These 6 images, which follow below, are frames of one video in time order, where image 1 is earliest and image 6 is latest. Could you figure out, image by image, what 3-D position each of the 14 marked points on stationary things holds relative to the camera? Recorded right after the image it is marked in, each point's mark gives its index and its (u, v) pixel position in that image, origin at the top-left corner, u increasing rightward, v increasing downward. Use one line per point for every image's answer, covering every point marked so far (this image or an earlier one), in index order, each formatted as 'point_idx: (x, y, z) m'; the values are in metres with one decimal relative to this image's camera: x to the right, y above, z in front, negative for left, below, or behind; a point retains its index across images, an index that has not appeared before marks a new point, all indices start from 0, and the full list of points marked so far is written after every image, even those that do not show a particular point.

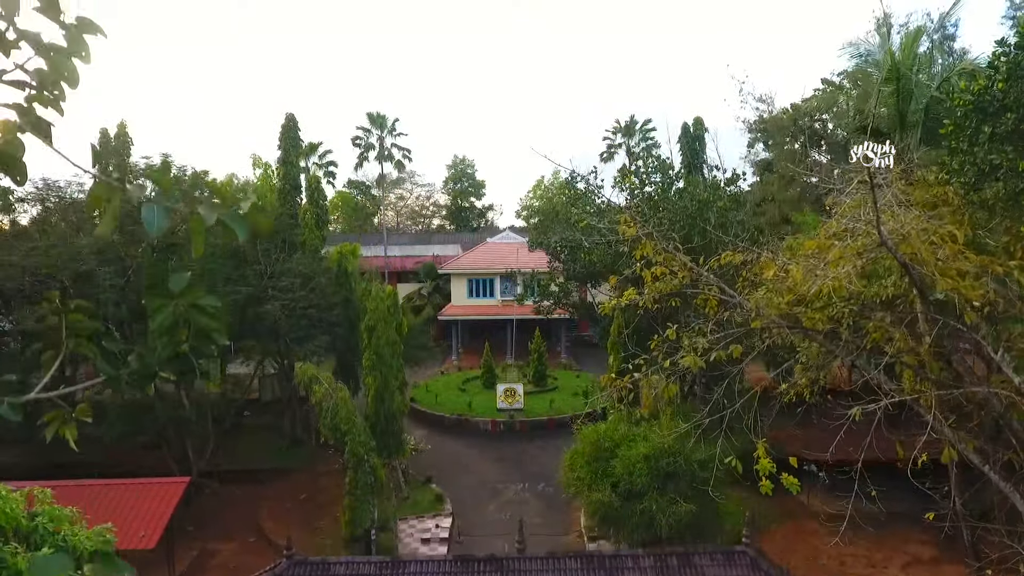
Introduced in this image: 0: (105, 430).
0: (-8.3, -2.9, +13.0) m
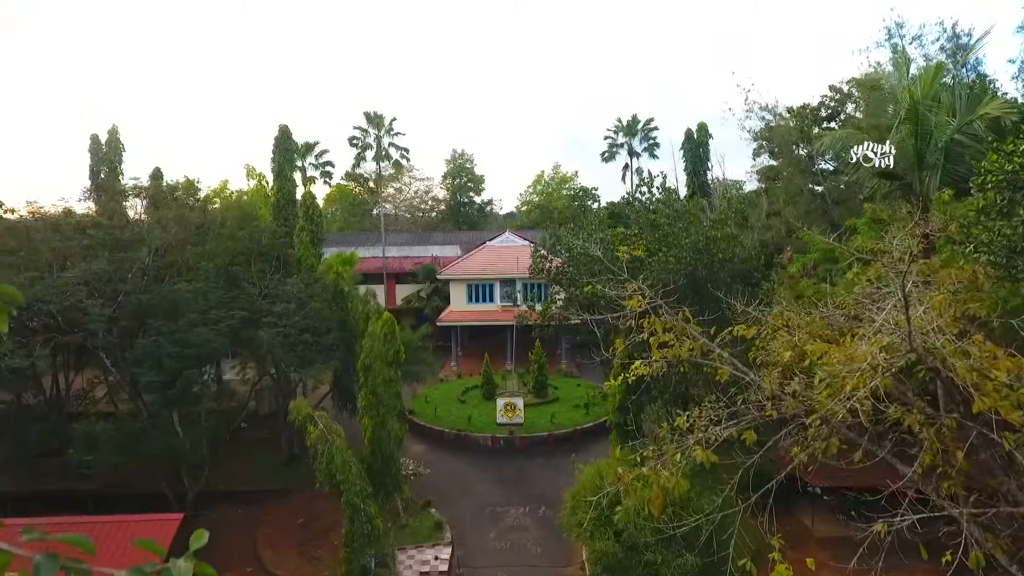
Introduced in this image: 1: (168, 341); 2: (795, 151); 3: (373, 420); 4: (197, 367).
0: (-8.3, -3.5, +12.8) m
1: (-6.7, -1.0, +12.5) m
2: (+7.5, +3.6, +16.8) m
3: (-2.3, -2.2, +10.4) m
4: (-6.4, -1.6, +12.9) m
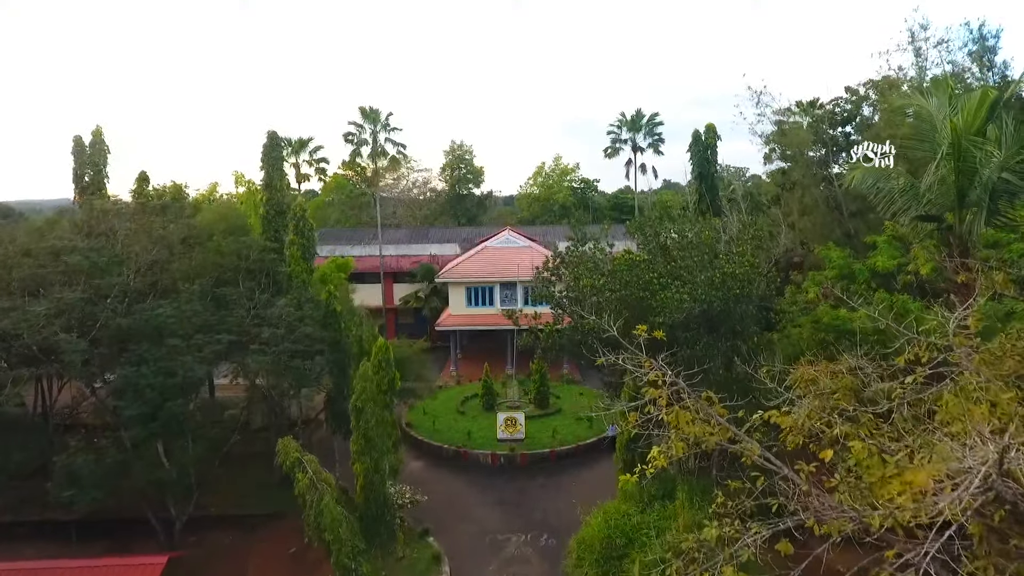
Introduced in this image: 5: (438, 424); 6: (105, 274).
0: (-8.2, -4.0, +12.2) m
1: (-6.7, -1.5, +11.9) m
2: (+7.5, +3.2, +16.0) m
3: (-2.2, -2.7, +9.8) m
4: (-6.3, -2.1, +12.2) m
5: (-2.3, -4.2, +19.6) m
6: (-7.9, +0.3, +12.3) m
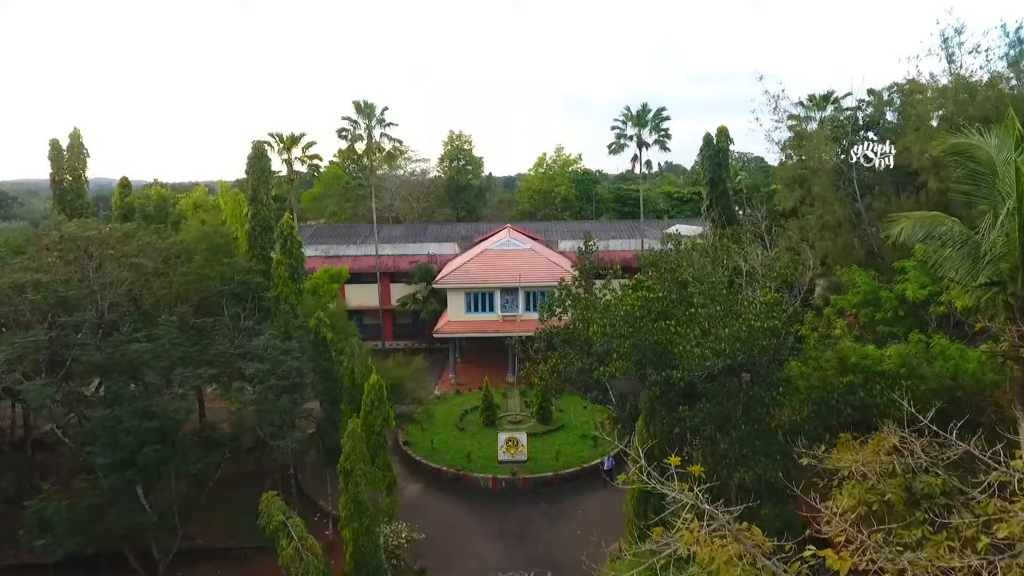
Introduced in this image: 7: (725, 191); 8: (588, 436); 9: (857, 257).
0: (-8.2, -4.6, +11.4) m
1: (-6.6, -2.2, +11.0) m
2: (+7.5, +2.8, +15.0) m
3: (-2.2, -3.4, +9.0) m
4: (-6.3, -2.7, +11.4) m
5: (-2.2, -4.5, +18.8) m
6: (-7.8, -0.4, +11.4) m
7: (+6.4, +2.9, +19.1) m
8: (+2.2, -4.3, +18.7) m
9: (+7.7, +0.7, +14.2) m
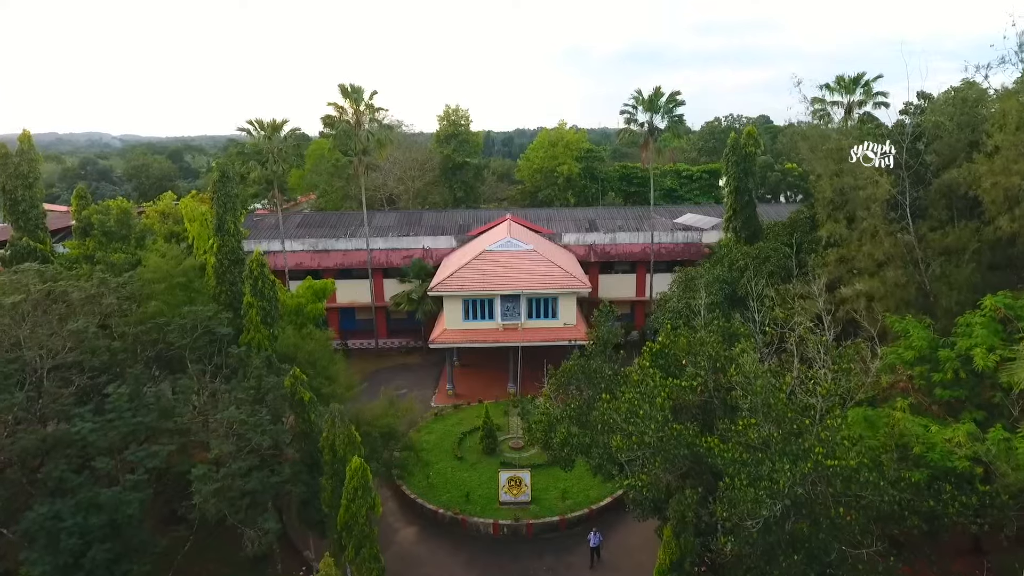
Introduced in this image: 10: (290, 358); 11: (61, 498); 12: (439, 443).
0: (-8.1, -5.7, +10.0) m
1: (-6.6, -3.3, +9.5) m
2: (+7.6, +1.9, +13.1) m
3: (-2.1, -4.7, +7.5) m
4: (-6.2, -3.8, +9.9) m
5: (-2.2, -5.1, +17.4) m
6: (-7.8, -1.5, +9.8) m
7: (+6.4, +2.4, +17.2) m
8: (+2.3, -4.9, +17.4) m
9: (+7.7, -0.2, +12.5) m
10: (-5.0, -1.6, +14.3) m
11: (-6.8, -3.2, +9.6) m
12: (-2.2, -4.6, +19.1) m
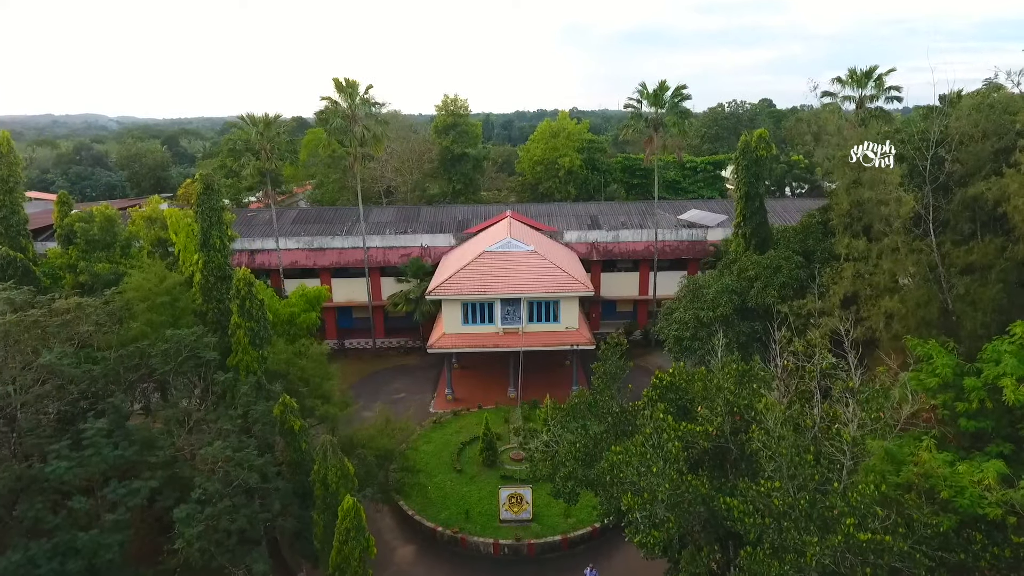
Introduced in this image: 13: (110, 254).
0: (-8.1, -6.1, +9.5) m
1: (-6.5, -3.8, +8.9) m
2: (+7.6, +1.6, +12.4) m
3: (-2.1, -5.2, +7.0) m
4: (-6.2, -4.3, +9.4) m
5: (-2.2, -5.3, +17.0) m
6: (-7.7, -1.9, +9.2) m
7: (+6.4, +2.2, +16.5) m
8: (+2.3, -5.1, +16.9) m
9: (+7.8, -0.6, +11.9) m
10: (-4.9, -1.9, +13.7) m
11: (-6.7, -3.6, +9.1) m
12: (-2.2, -4.8, +18.6) m
13: (-9.7, +0.8, +15.5) m
